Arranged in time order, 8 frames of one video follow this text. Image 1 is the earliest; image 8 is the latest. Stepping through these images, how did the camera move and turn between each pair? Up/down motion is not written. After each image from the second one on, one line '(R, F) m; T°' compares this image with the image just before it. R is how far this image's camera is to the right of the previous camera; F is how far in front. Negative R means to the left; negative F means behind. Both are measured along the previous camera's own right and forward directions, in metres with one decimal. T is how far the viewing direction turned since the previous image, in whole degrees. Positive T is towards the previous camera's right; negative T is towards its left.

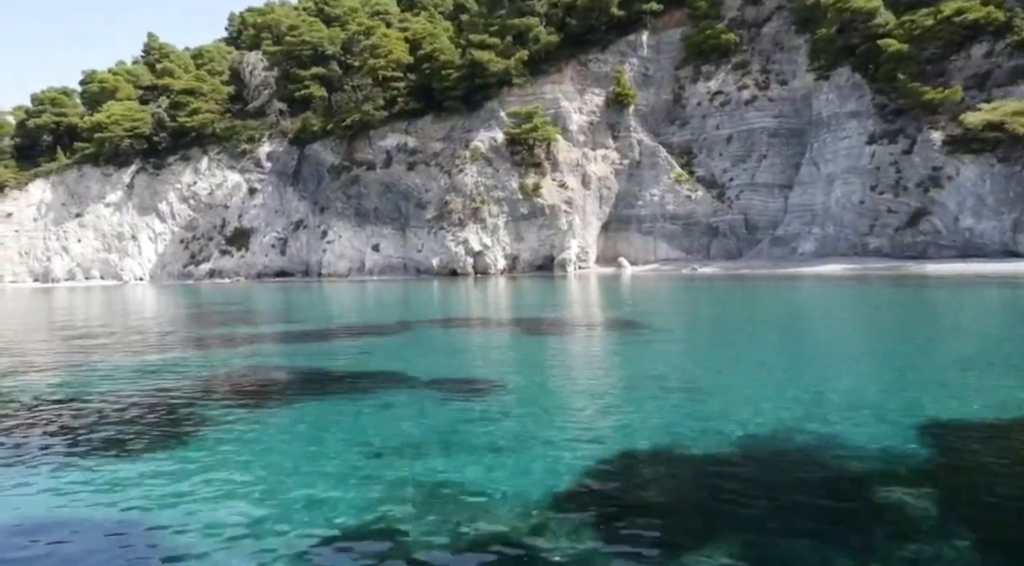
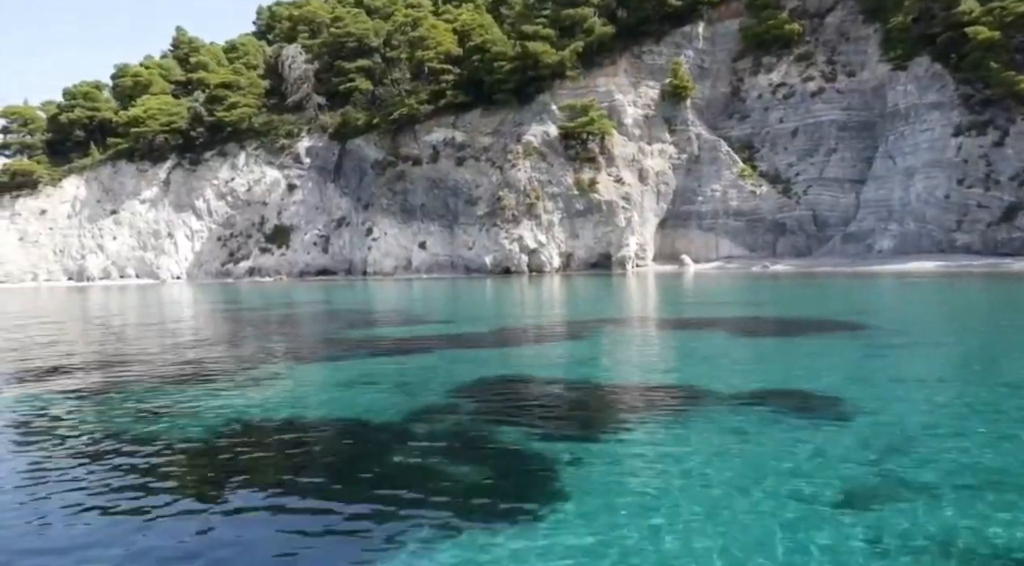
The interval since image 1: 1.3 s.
(-2.7, +1.3) m; 0°
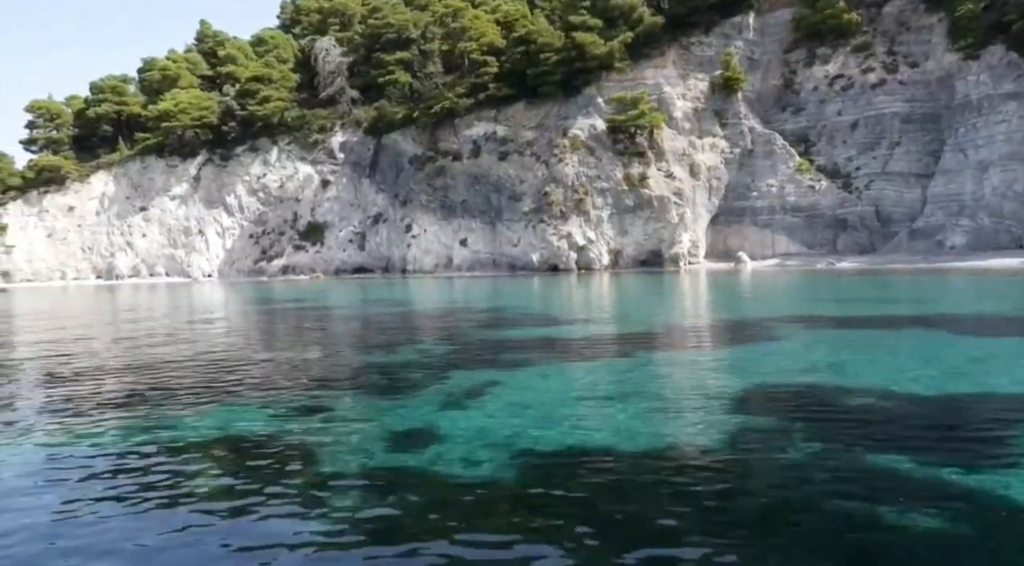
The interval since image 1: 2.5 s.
(-2.3, +1.2) m; 0°
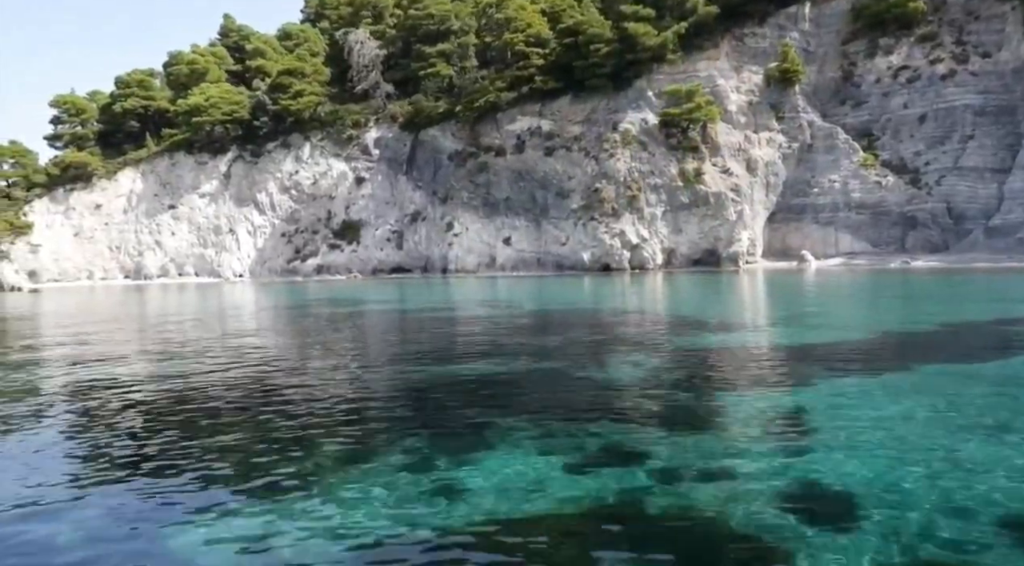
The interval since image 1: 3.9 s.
(-2.3, +1.5) m; 0°
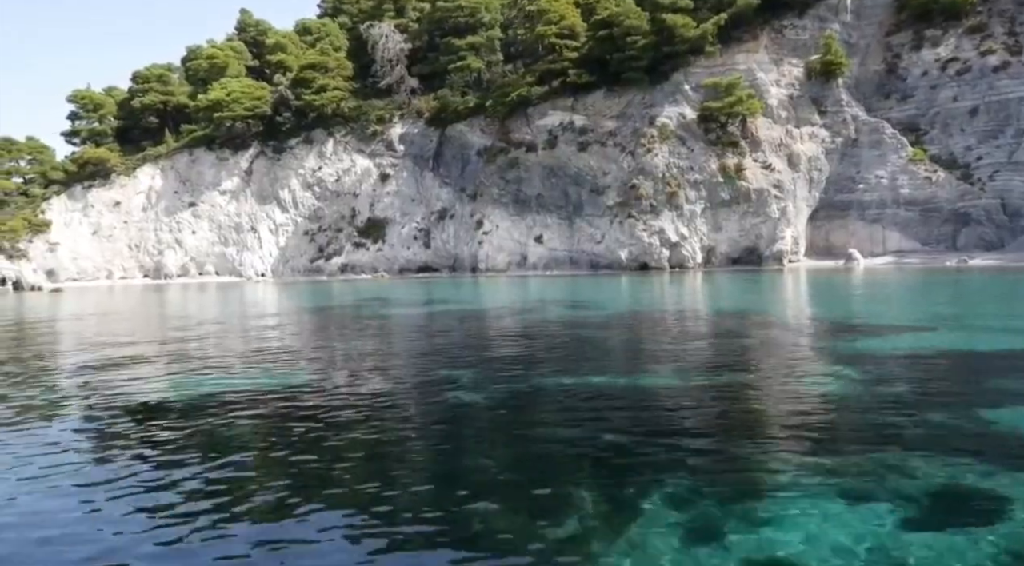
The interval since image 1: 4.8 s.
(-1.5, +1.2) m; 0°
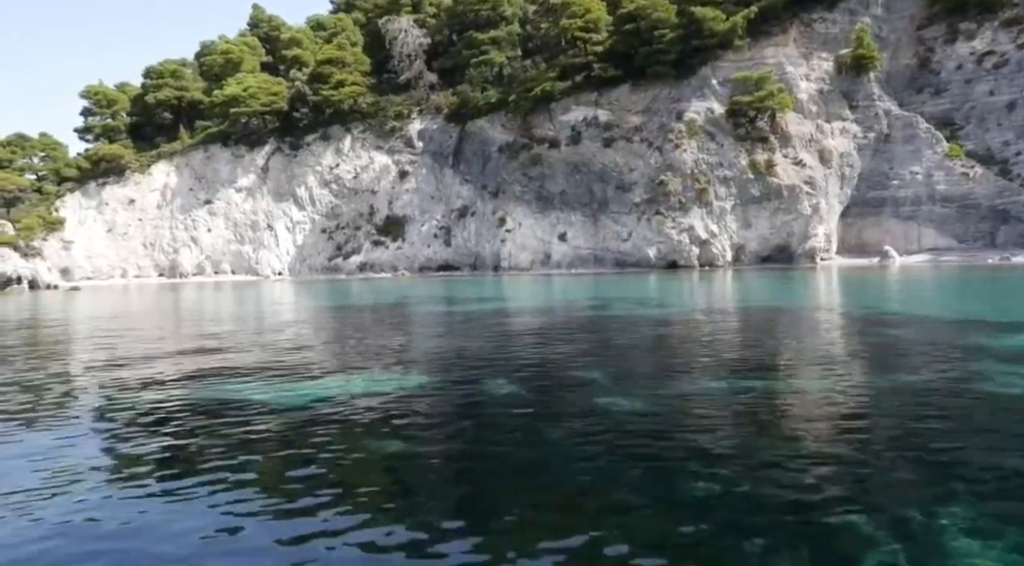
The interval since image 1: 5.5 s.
(-1.2, +0.7) m; 0°
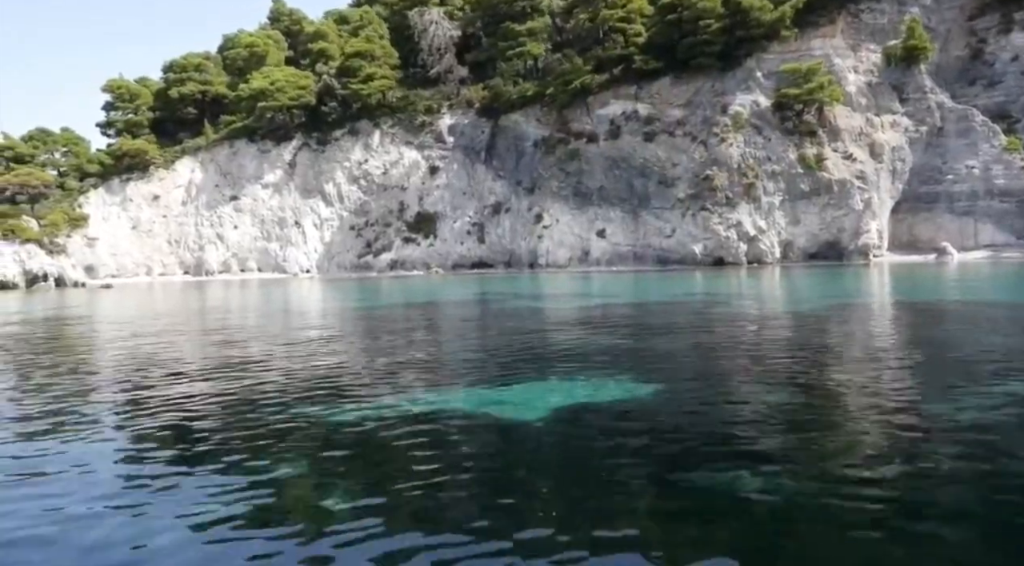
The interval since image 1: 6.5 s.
(-1.8, +1.1) m; 0°
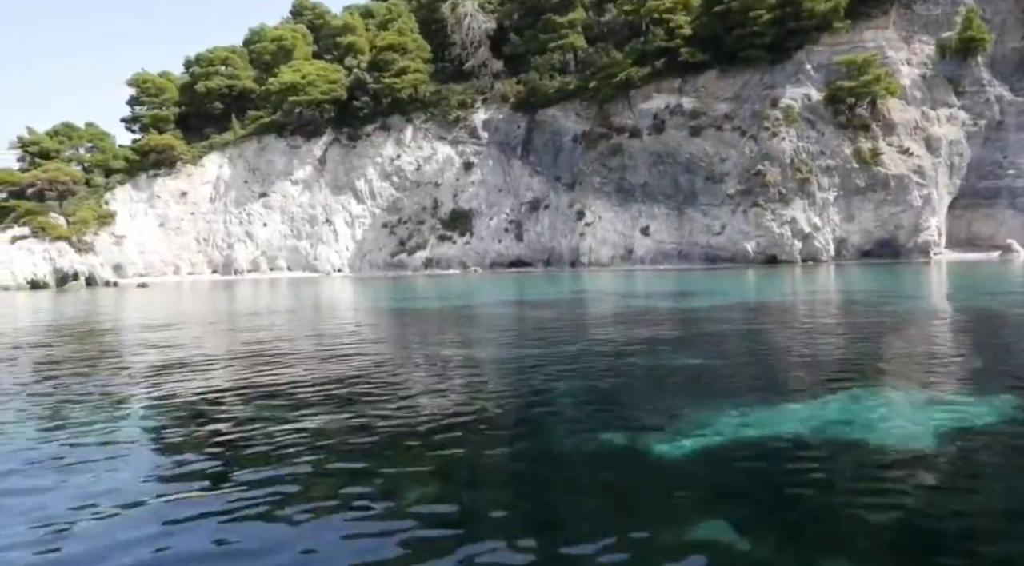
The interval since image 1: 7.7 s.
(-2.0, +1.1) m; 0°
